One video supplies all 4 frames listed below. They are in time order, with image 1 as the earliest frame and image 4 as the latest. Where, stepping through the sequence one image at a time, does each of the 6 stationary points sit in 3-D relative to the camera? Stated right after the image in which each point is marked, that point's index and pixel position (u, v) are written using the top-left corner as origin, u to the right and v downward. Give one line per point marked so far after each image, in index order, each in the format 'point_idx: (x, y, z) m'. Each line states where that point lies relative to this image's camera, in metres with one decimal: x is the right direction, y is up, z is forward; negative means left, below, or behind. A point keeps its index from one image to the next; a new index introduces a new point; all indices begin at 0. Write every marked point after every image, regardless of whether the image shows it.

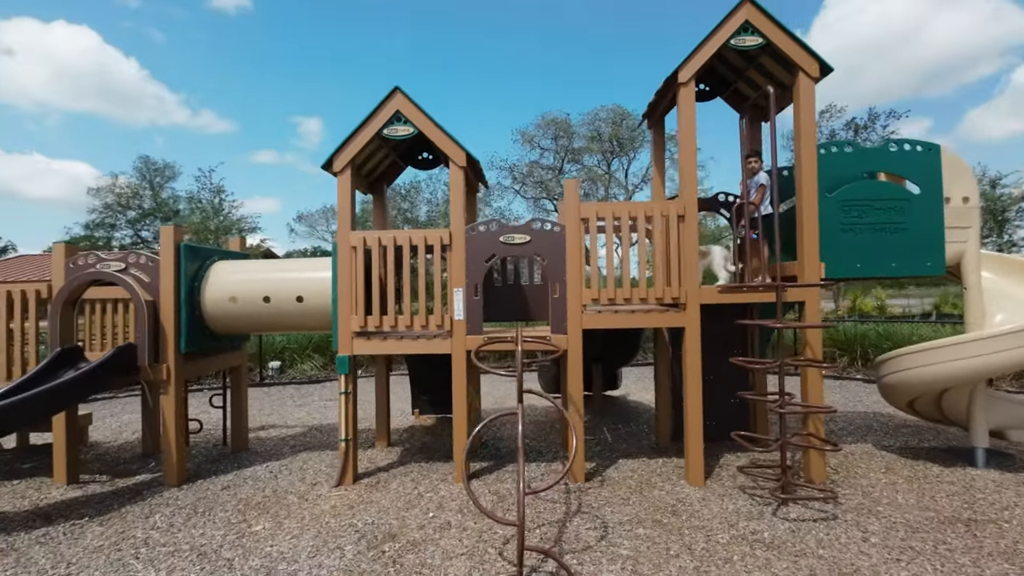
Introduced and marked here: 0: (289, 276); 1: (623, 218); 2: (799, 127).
0: (-1.9, +0.1, +4.6) m
1: (+0.8, +0.5, +4.1) m
2: (+2.2, +1.2, +4.3) m
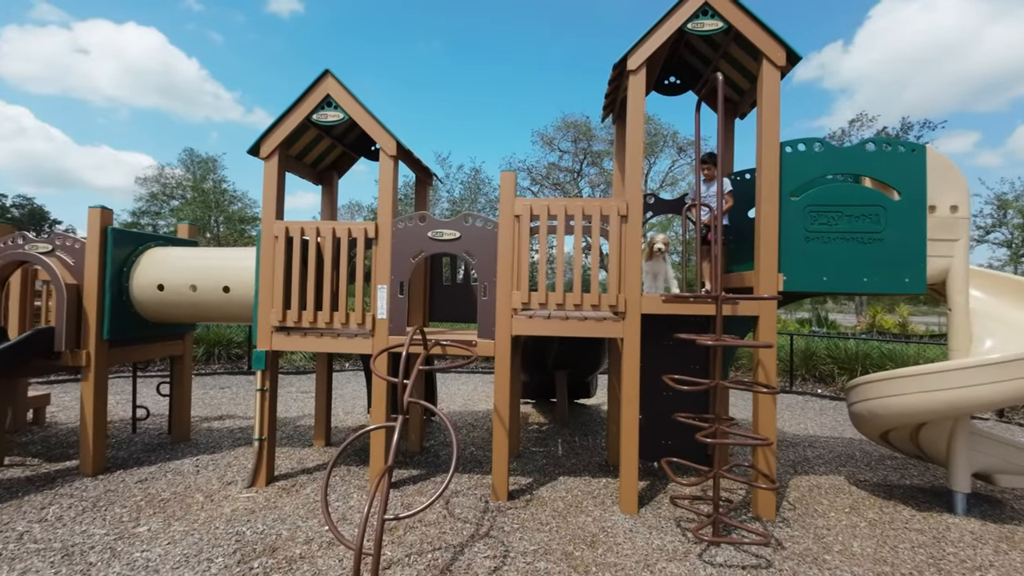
0: (-2.4, +0.2, +4.4) m
1: (+0.3, +0.5, +3.8) m
2: (+1.8, +1.1, +3.9) m
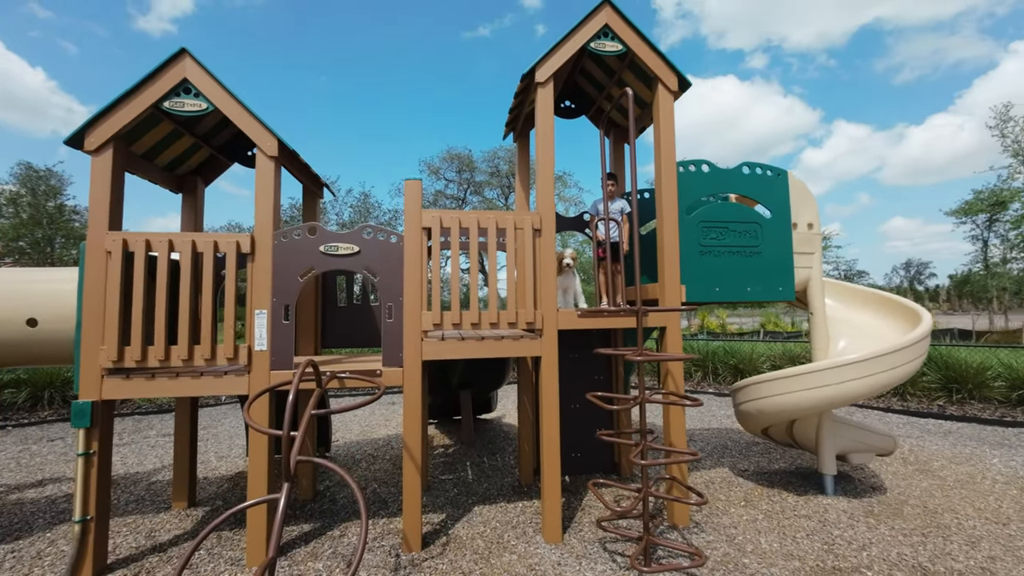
0: (-3.1, 0.0, +3.4) m
1: (-0.3, +0.4, +3.5) m
2: (+1.1, +1.0, +4.0) m
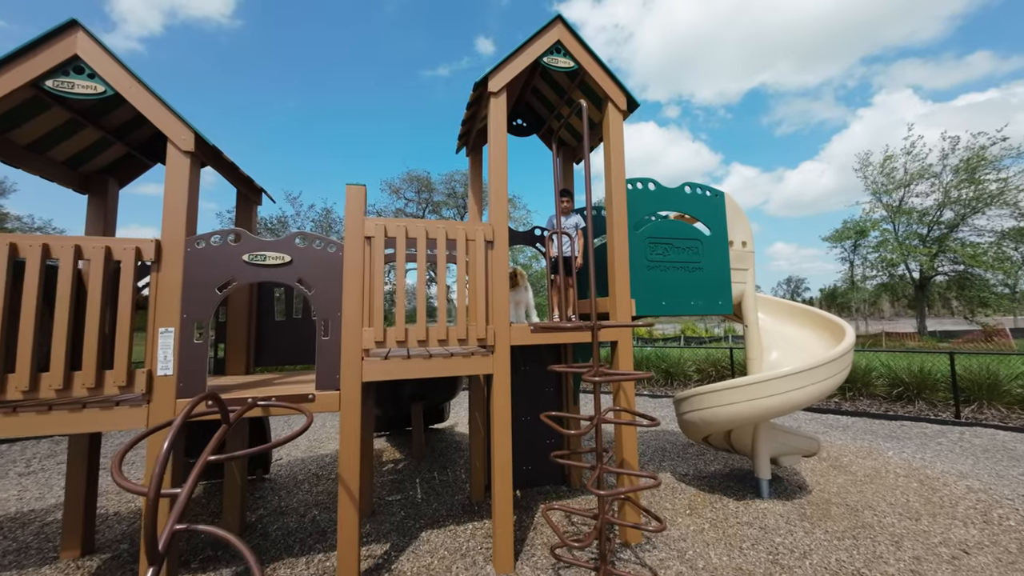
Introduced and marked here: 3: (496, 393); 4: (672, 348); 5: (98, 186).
0: (-3.3, -0.1, +2.6) m
1: (-0.5, +0.3, +3.2) m
2: (+0.7, +1.0, +3.9) m
3: (-0.1, -0.6, +3.4) m
4: (+2.9, -1.1, +10.1) m
5: (-2.9, +0.7, +3.5) m
